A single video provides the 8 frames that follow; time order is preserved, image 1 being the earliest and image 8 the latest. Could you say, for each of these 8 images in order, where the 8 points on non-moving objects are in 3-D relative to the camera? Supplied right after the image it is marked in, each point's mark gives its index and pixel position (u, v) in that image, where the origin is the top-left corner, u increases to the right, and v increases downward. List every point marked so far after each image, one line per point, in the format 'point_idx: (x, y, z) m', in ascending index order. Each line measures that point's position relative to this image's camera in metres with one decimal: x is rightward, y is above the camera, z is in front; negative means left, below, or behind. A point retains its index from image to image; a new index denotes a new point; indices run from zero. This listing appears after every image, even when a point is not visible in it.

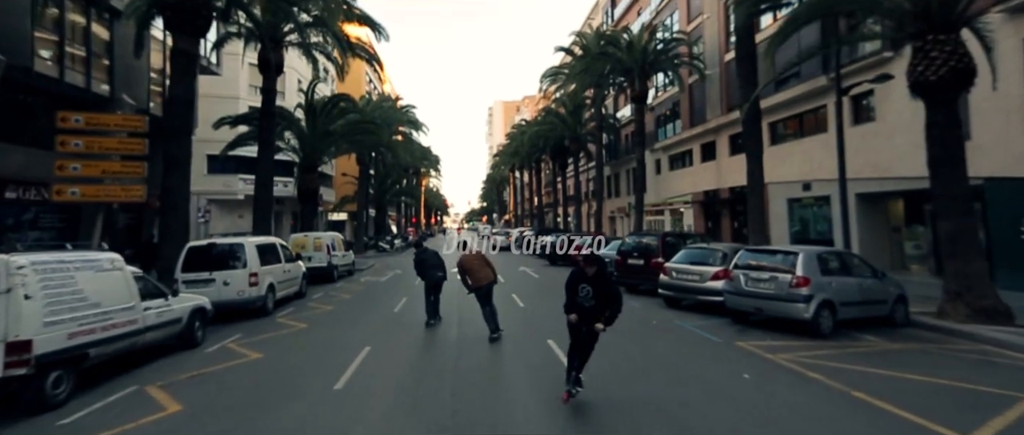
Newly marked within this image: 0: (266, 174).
0: (-10.8, +2.0, +18.4) m
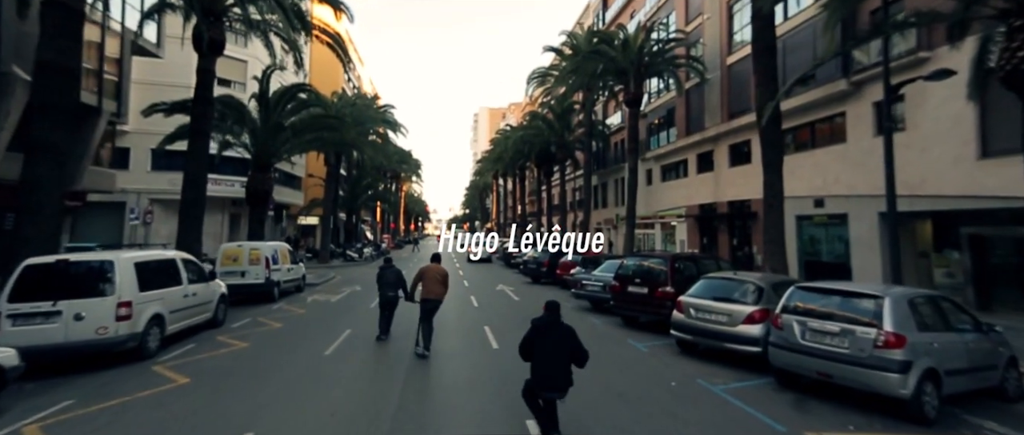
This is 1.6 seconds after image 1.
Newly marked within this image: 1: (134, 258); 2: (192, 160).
0: (-11.5, +1.8, +15.4) m
1: (-7.0, -0.7, +7.8) m
2: (-11.7, +2.1, +15.3) m
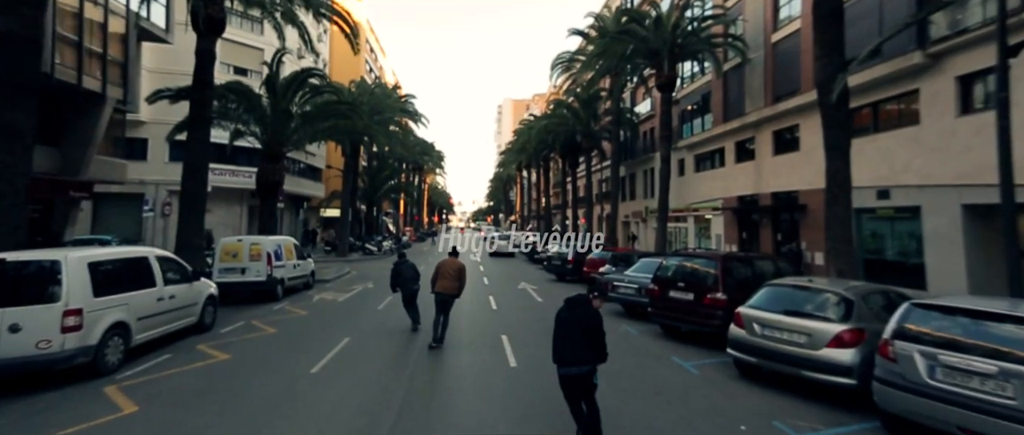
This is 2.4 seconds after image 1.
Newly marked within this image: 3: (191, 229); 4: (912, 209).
0: (-10.8, +2.1, +14.5) m
1: (-6.7, -0.6, +6.7) m
2: (-11.0, +2.4, +14.4) m
3: (-10.8, -0.4, +14.1) m
4: (+15.5, +0.3, +16.2) m
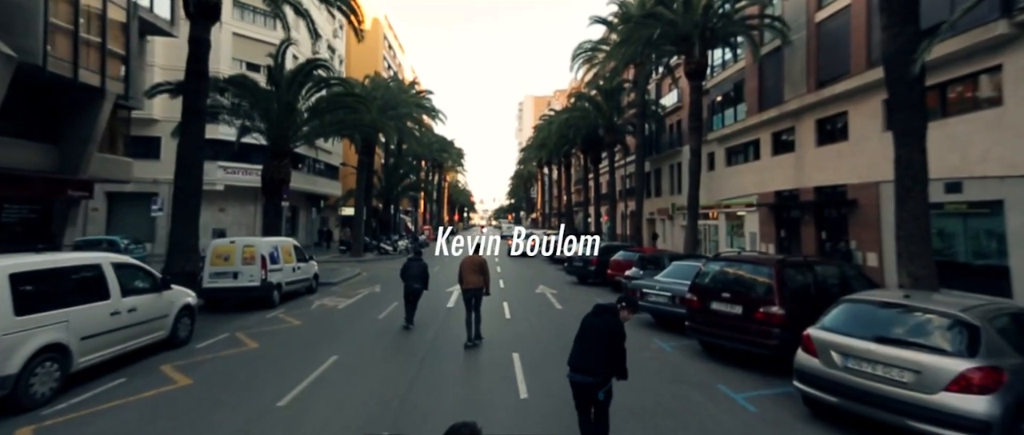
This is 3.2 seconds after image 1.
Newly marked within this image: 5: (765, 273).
0: (-10.3, +2.1, +13.6) m
1: (-6.6, -0.6, +5.6) m
2: (-10.5, +2.4, +13.5) m
3: (-10.4, -0.4, +13.3) m
4: (+16.0, +0.5, +14.0) m
5: (+4.8, -1.1, +7.9) m
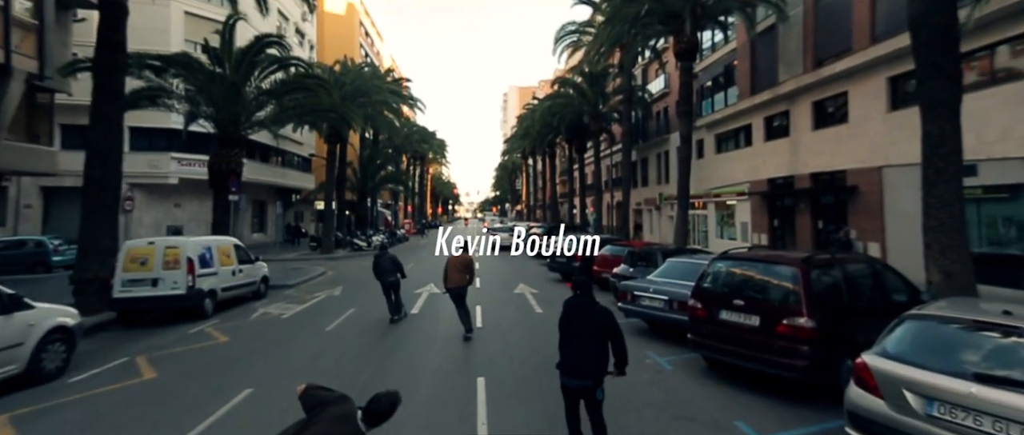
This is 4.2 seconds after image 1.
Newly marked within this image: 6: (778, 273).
0: (-11.1, +2.2, +11.5) m
1: (-7.1, -0.7, +3.7) m
2: (-11.3, +2.5, +11.5) m
3: (-11.1, -0.3, +11.3) m
4: (+15.2, +0.9, +12.8) m
5: (+4.2, -0.9, +6.4) m
6: (+4.1, -0.8, +6.6) m
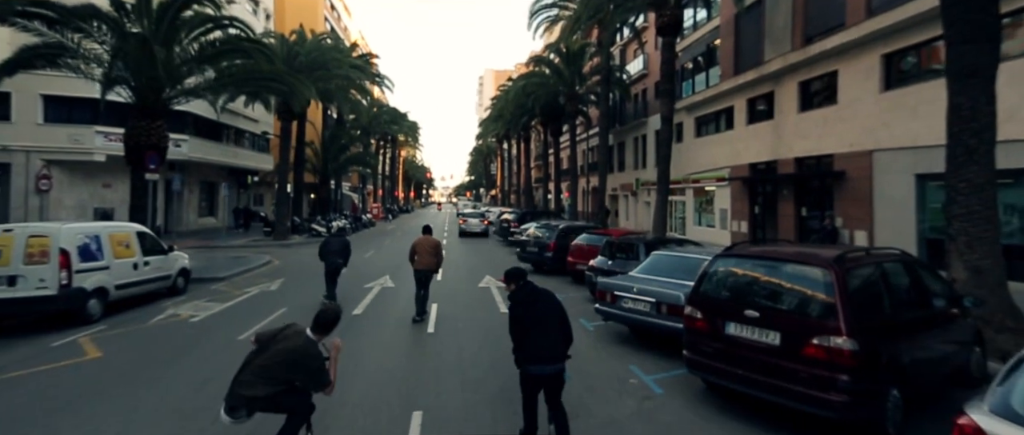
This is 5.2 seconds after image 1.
0: (-11.9, +2.6, +9.1) m
1: (-7.6, -0.5, +1.6) m
2: (-12.2, +2.9, +9.0) m
3: (-12.0, +0.1, +8.9) m
4: (+14.2, +1.2, +11.8) m
5: (+3.5, -0.7, +4.9) m
6: (+3.5, -0.7, +5.1) m
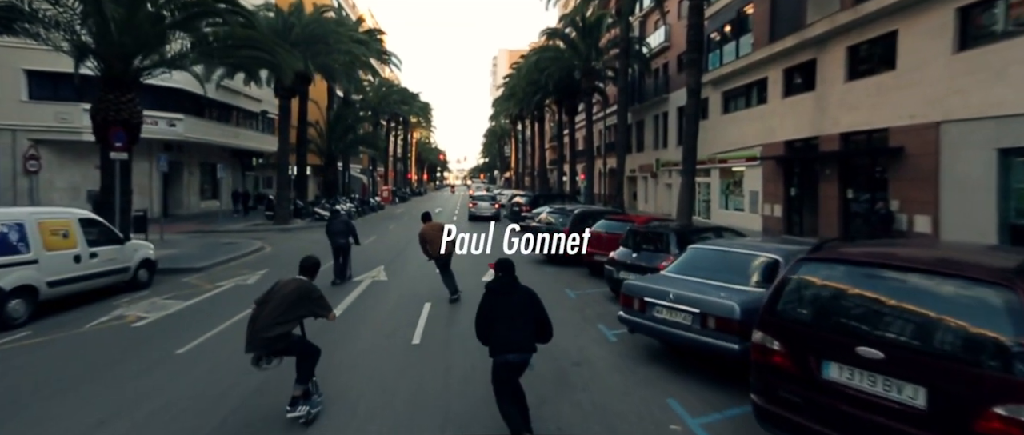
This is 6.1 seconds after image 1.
0: (-11.9, +2.9, +7.7) m
1: (-7.8, -0.6, +0.2) m
2: (-12.1, +3.2, +7.6) m
3: (-11.9, +0.4, +7.6) m
4: (+14.4, +1.6, +9.5) m
5: (+3.5, -0.6, +3.1) m
6: (+3.4, -0.6, +3.3) m
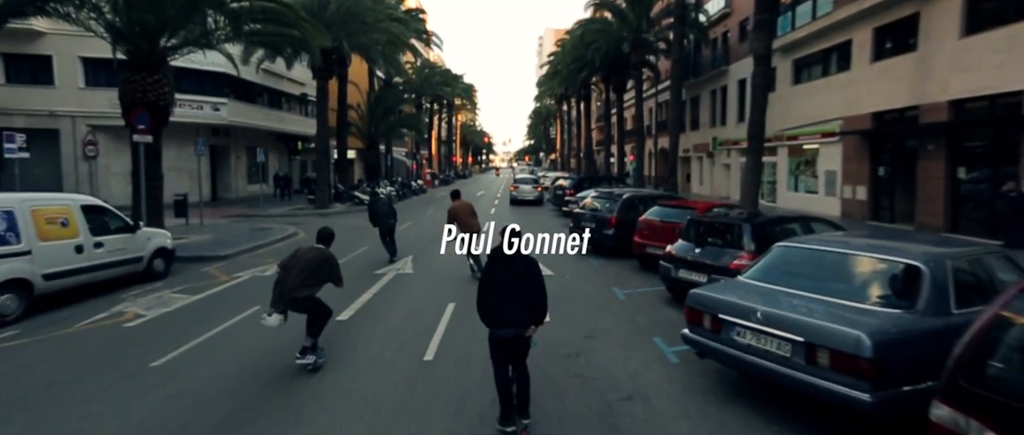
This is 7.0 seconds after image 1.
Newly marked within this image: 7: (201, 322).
0: (-11.3, +3.1, +7.3) m
1: (-8.1, -0.7, -0.4) m
2: (-11.5, +3.4, +7.2) m
3: (-11.4, +0.6, +7.3) m
4: (+15.0, +1.8, +6.4) m
5: (+3.5, -0.7, +1.3) m
6: (+3.4, -0.6, +1.5) m
7: (-5.7, -1.8, +7.4) m
